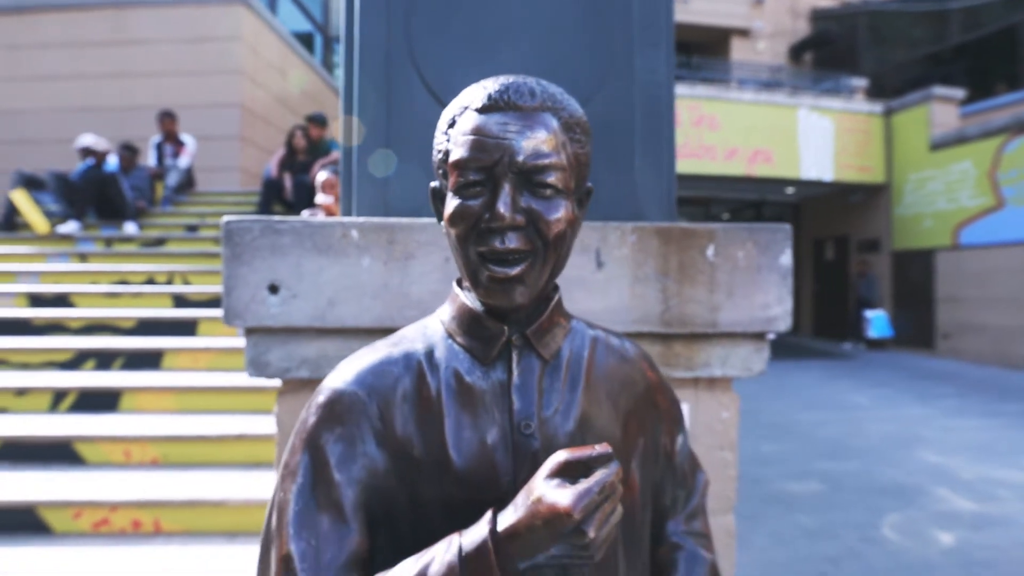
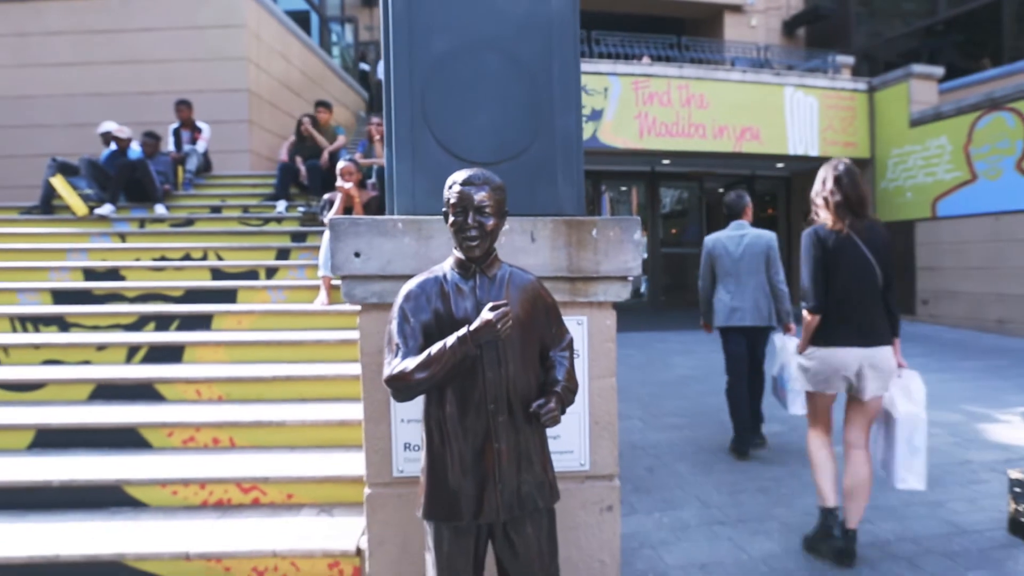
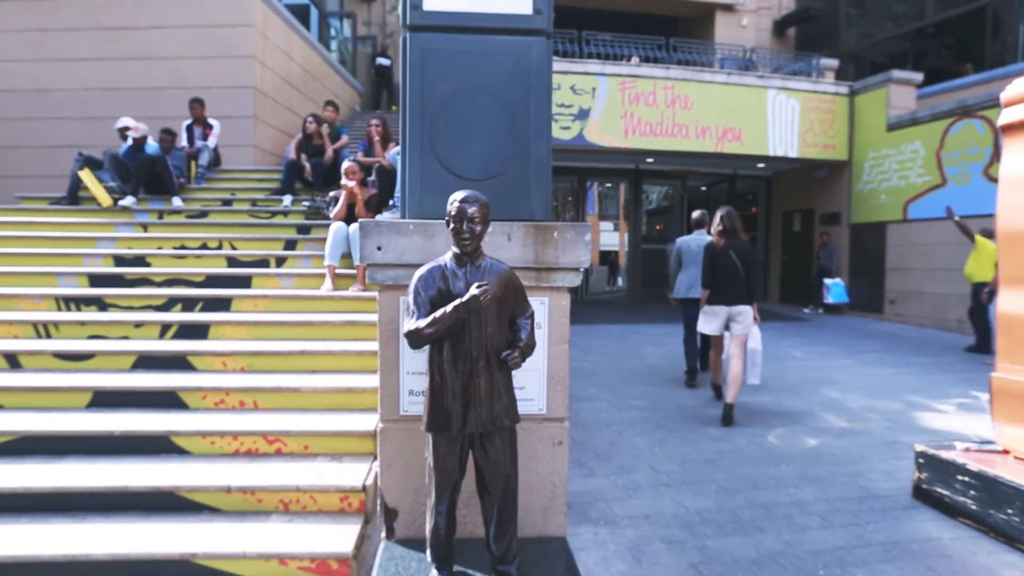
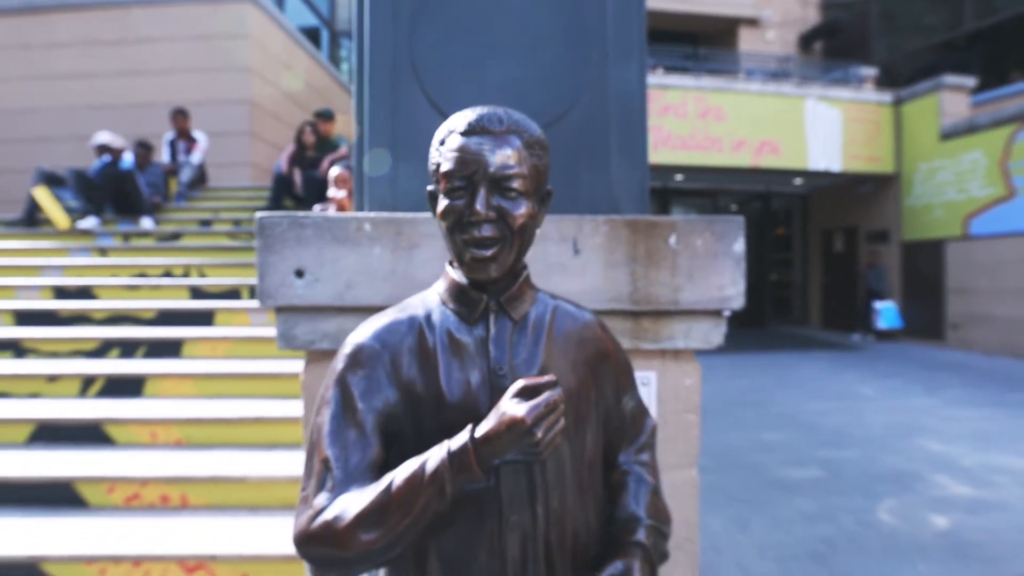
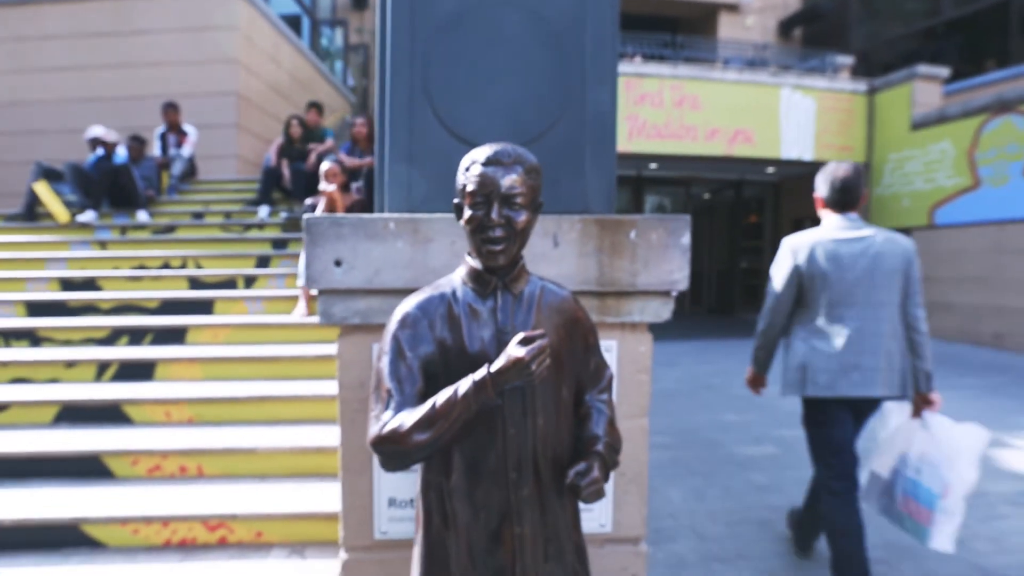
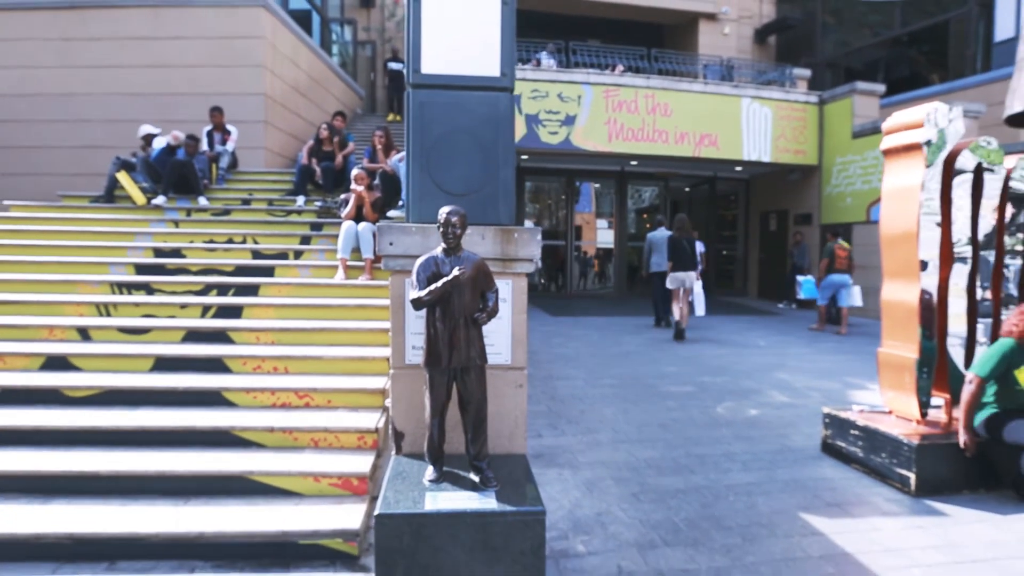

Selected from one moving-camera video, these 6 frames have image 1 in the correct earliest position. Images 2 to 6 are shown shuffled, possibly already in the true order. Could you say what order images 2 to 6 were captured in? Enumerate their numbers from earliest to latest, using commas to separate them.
4, 5, 2, 3, 6
